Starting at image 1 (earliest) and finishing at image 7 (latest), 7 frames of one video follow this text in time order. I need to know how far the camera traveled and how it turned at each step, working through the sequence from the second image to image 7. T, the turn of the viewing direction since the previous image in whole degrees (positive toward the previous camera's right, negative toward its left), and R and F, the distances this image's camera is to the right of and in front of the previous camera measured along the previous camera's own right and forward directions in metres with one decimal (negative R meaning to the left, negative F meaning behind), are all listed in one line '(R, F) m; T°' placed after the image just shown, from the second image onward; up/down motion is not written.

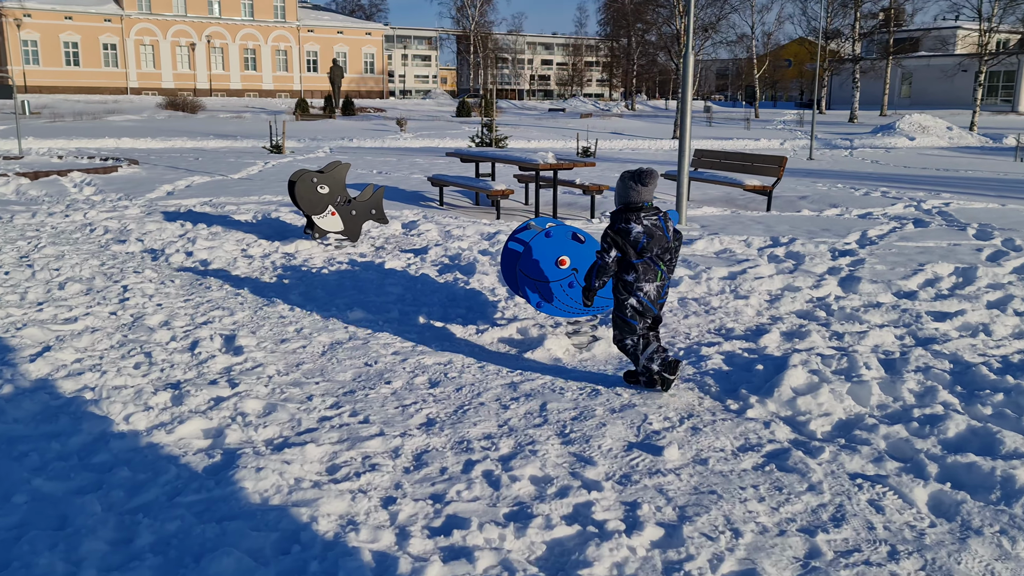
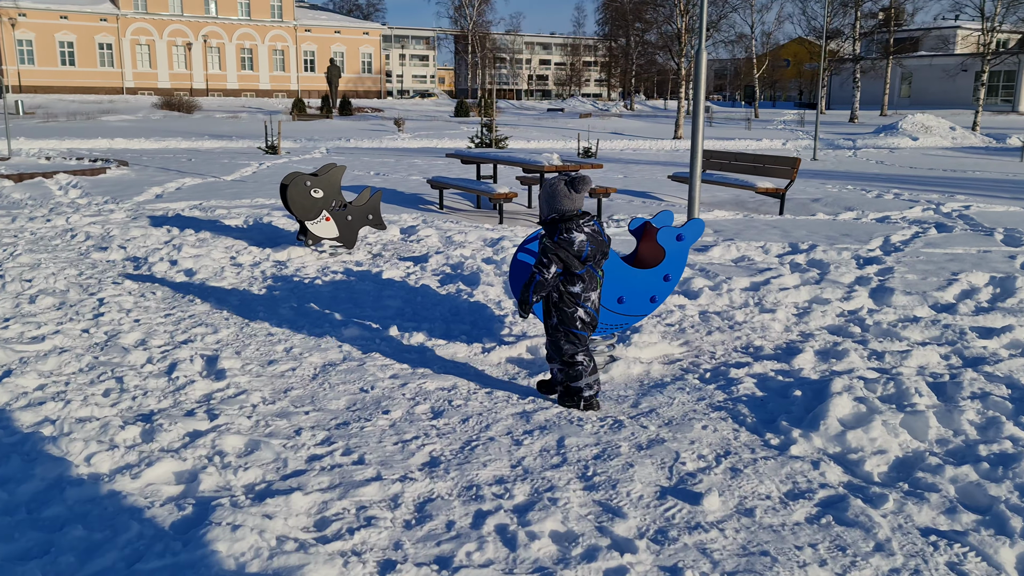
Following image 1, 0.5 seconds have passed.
(-0.1, +0.5) m; 0°
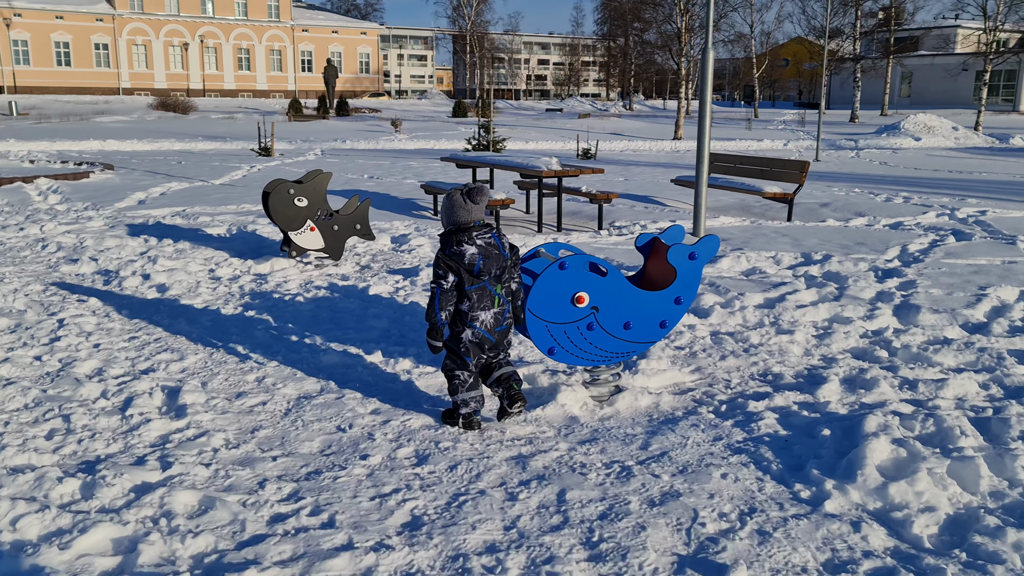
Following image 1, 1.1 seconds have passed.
(0.0, +0.5) m; 0°
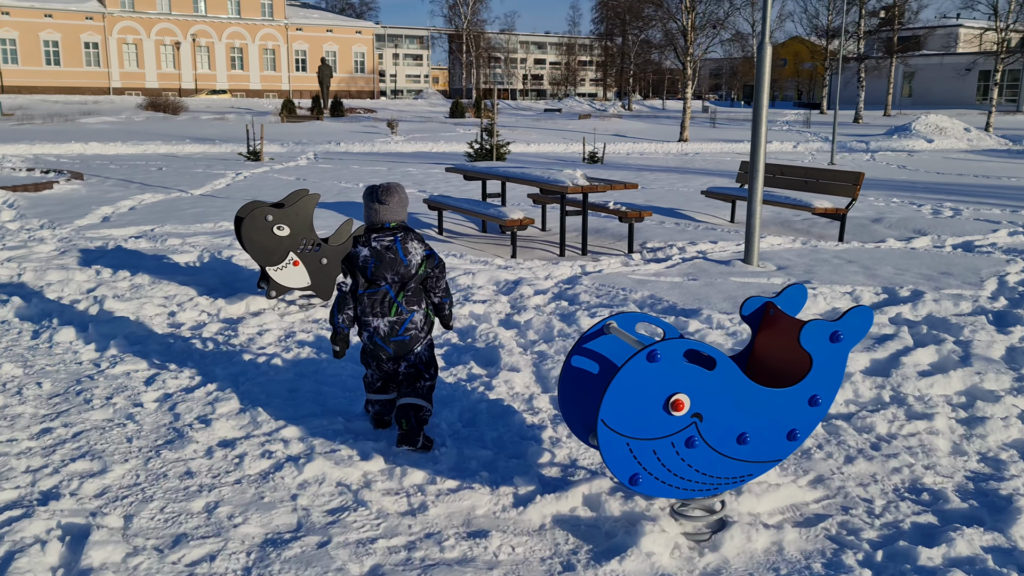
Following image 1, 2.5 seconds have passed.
(-0.2, +1.4) m; 0°
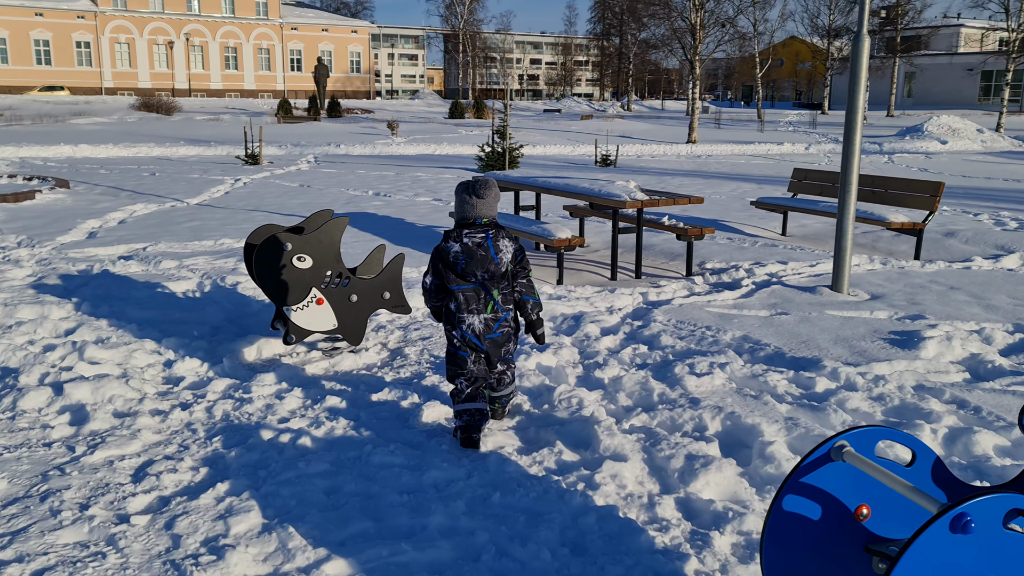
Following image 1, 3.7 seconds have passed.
(-0.4, +1.1) m; 0°
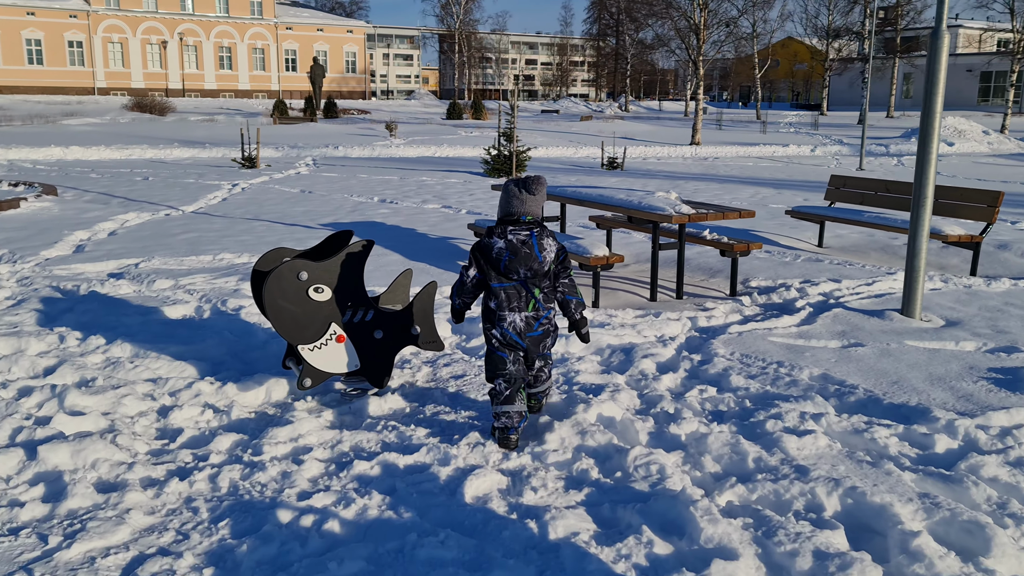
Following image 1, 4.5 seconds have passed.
(-0.3, +0.7) m; 0°
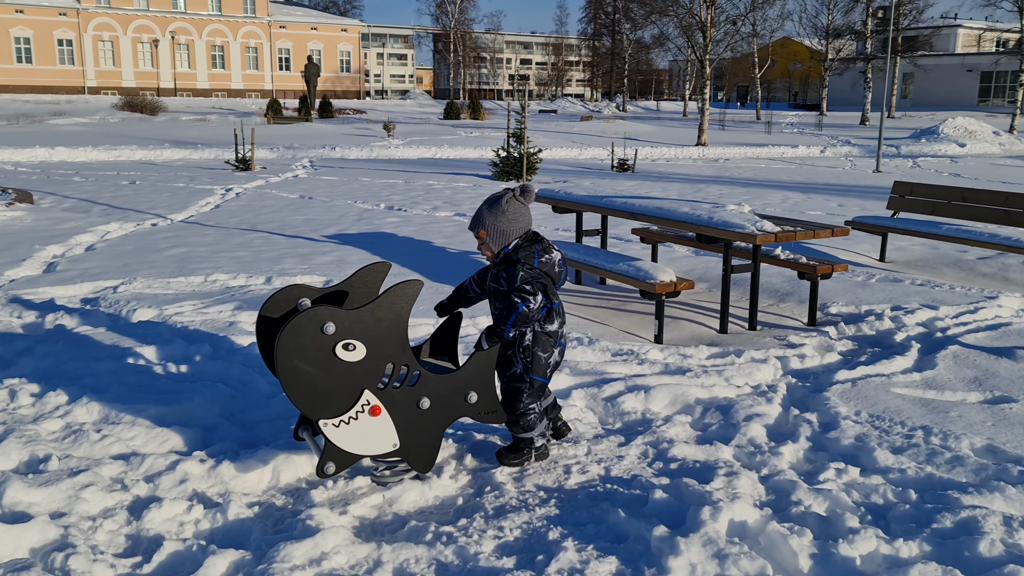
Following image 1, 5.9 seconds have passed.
(-0.3, +1.1) m; 0°
